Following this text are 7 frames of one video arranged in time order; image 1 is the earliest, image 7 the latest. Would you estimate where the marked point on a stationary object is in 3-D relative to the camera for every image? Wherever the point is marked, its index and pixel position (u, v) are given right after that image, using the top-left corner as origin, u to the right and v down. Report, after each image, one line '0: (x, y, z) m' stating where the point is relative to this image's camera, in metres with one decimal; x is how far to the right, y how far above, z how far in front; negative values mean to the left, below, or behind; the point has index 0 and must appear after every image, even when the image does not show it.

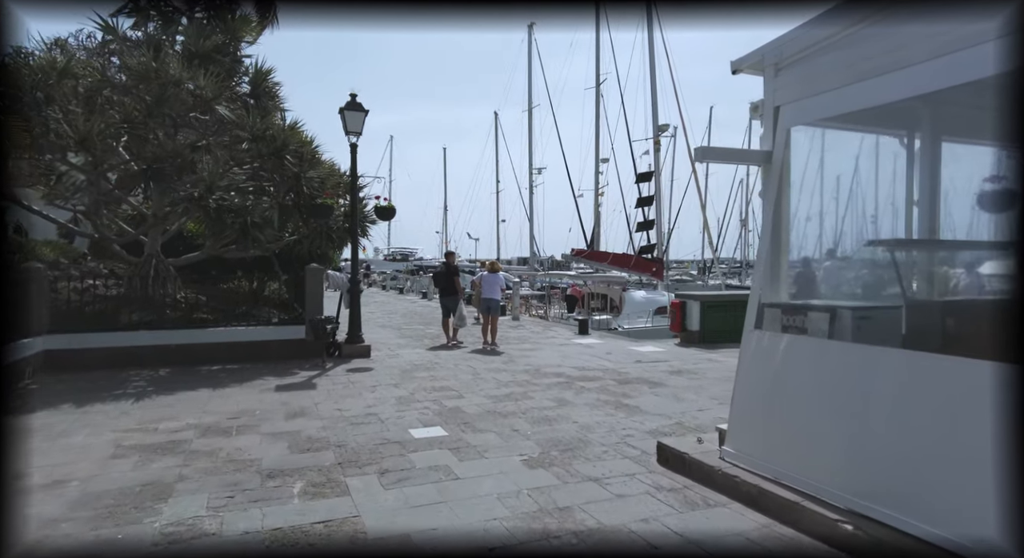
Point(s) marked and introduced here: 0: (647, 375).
0: (+1.9, -1.4, +8.2) m
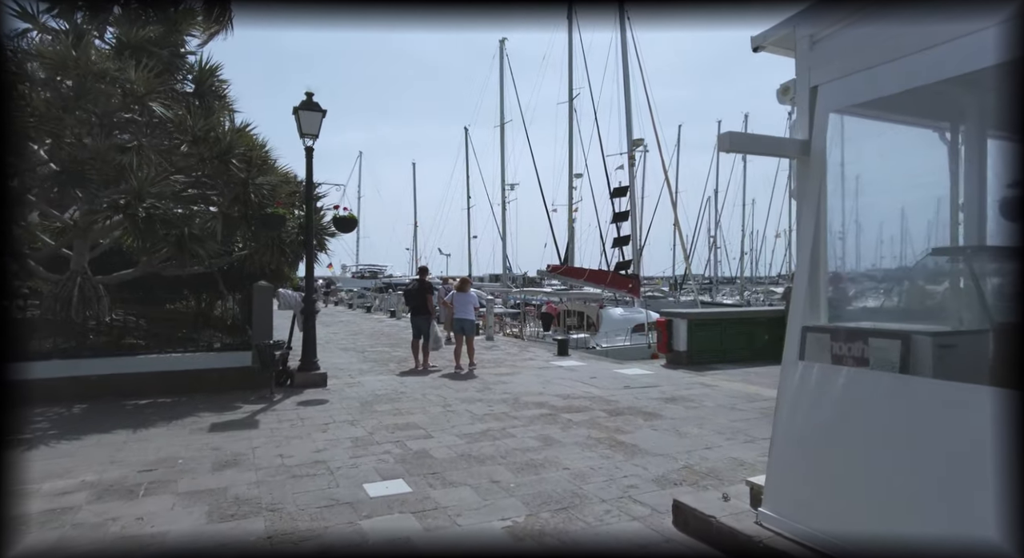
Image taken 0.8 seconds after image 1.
0: (+1.6, -1.6, +7.4) m
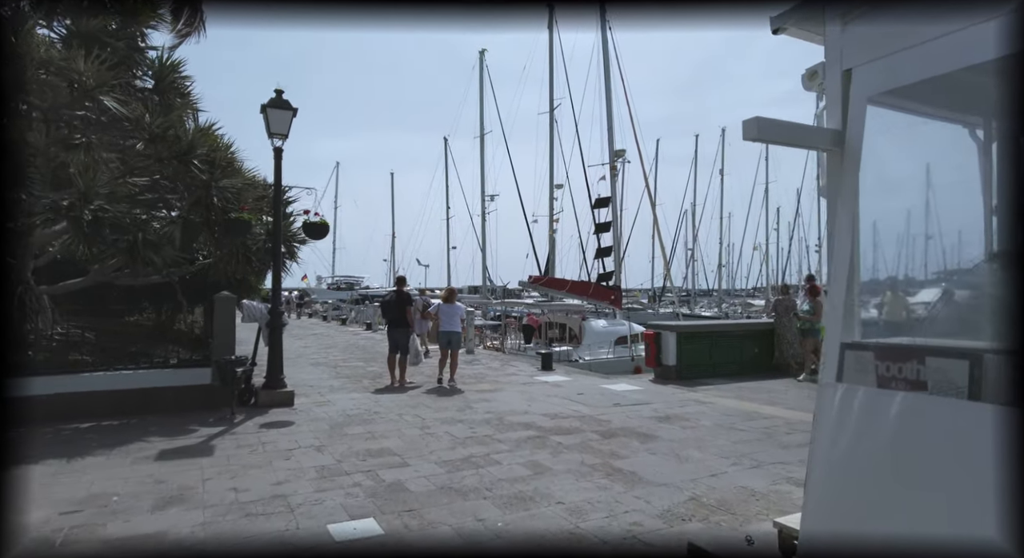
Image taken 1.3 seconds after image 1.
0: (+1.4, -1.7, +6.9) m
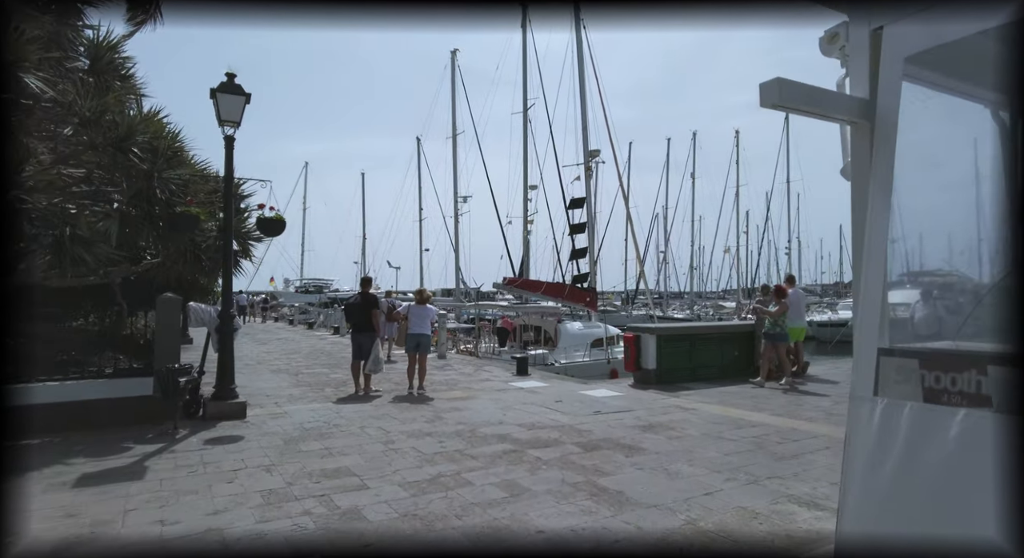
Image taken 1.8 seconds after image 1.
0: (+1.1, -1.7, +6.4) m
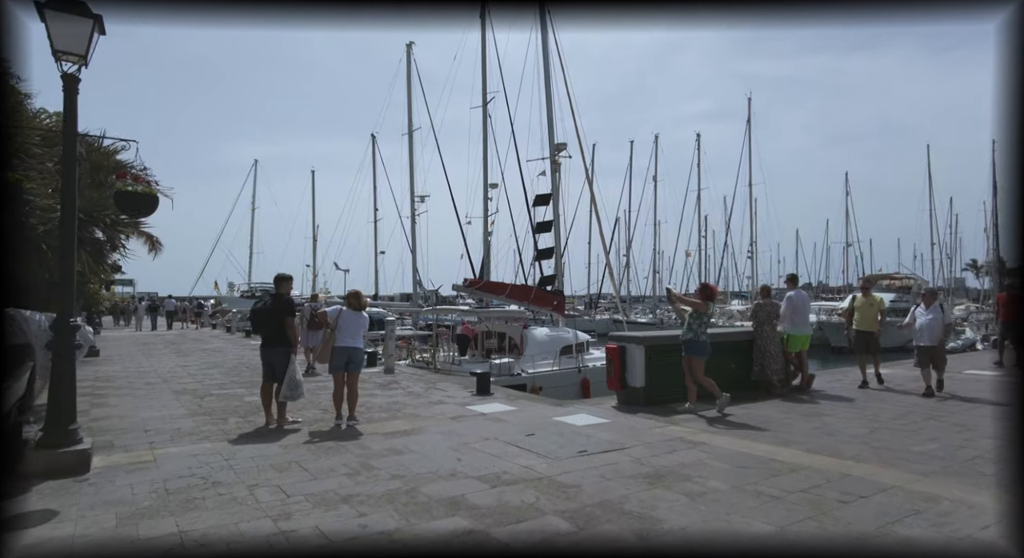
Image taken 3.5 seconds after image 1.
0: (+0.8, -1.6, +4.5) m
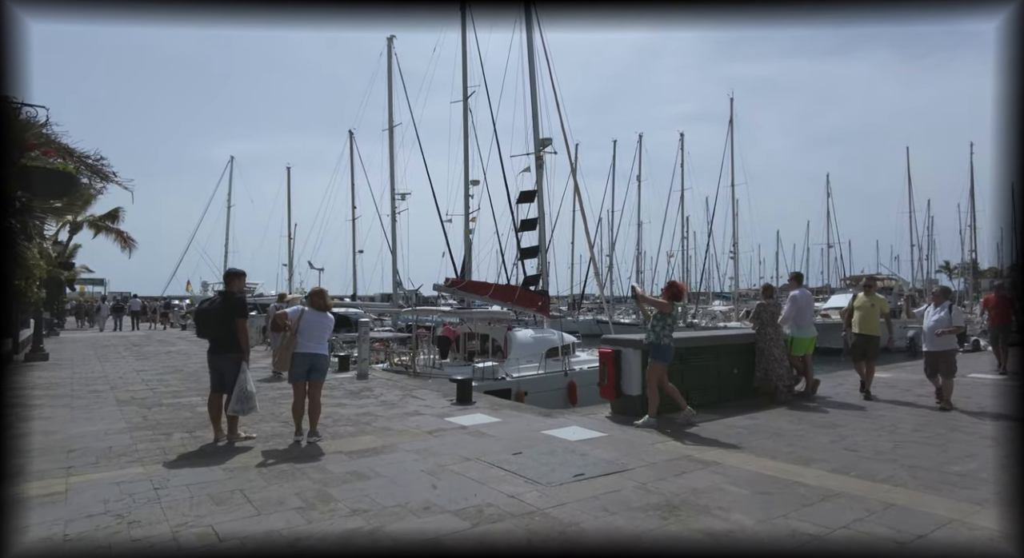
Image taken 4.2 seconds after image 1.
0: (+0.7, -1.6, +3.6) m
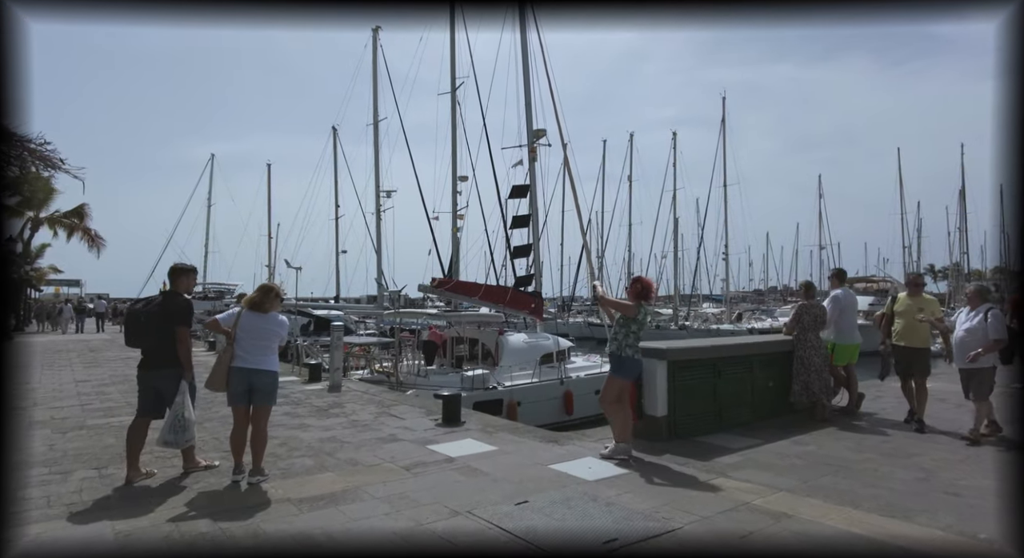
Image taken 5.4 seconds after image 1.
0: (+0.7, -1.5, +2.2) m
